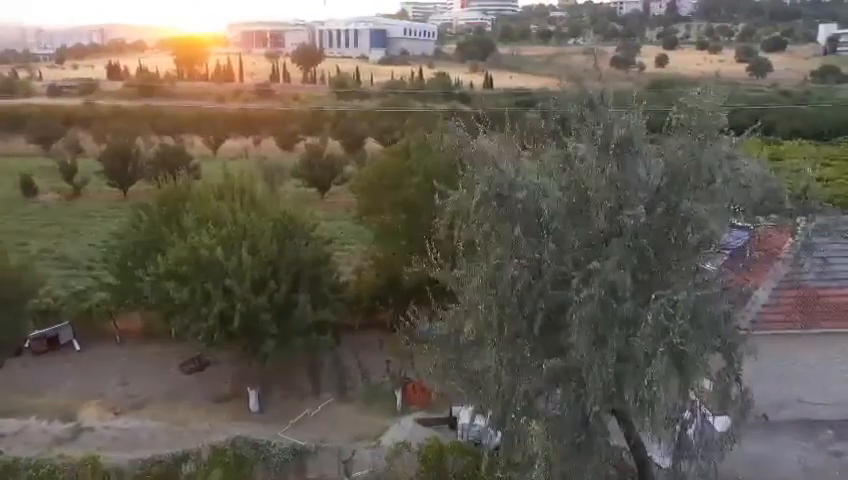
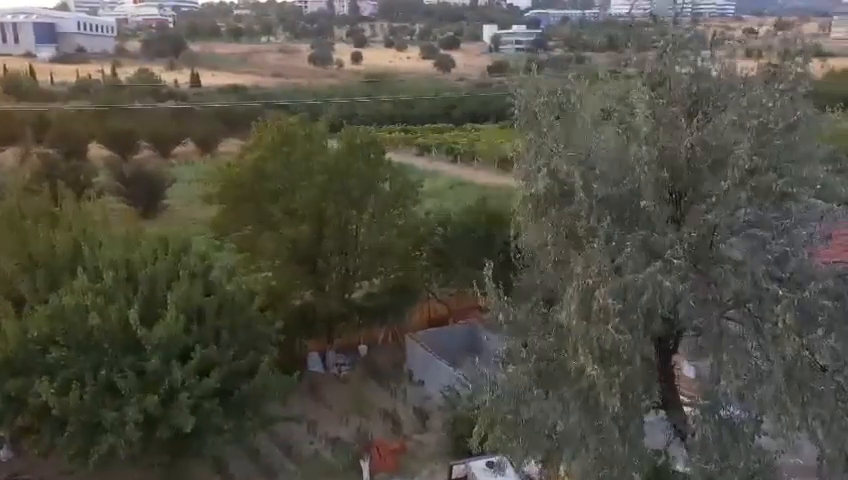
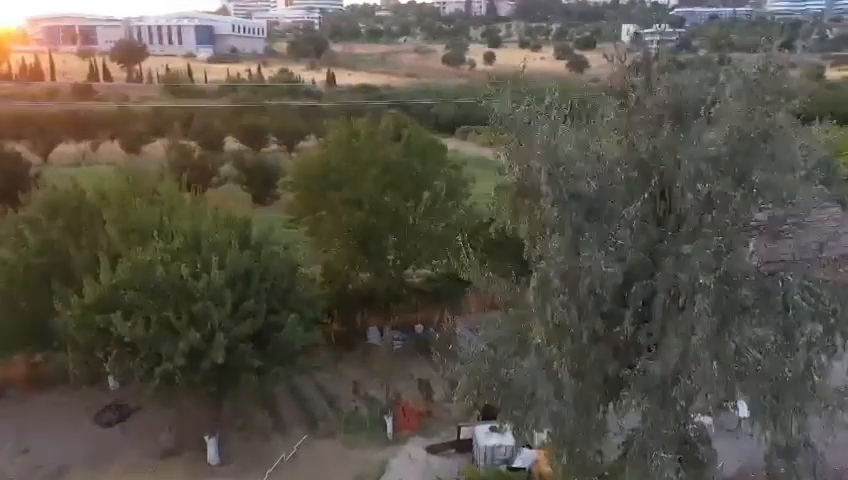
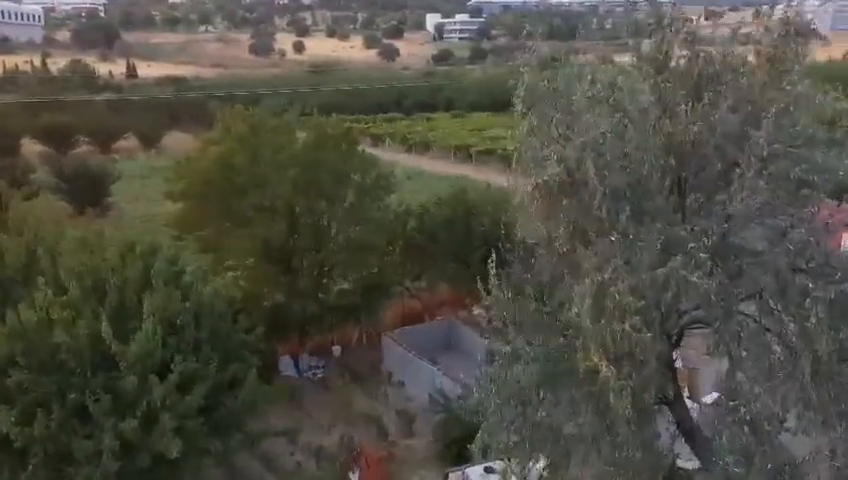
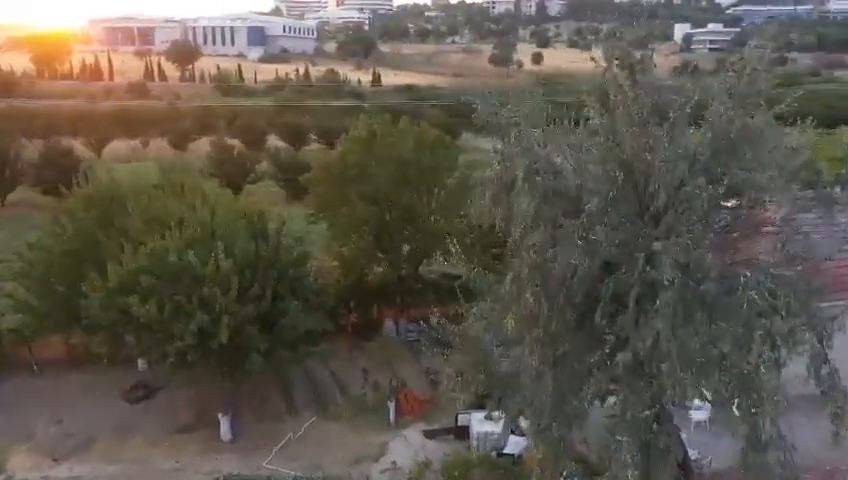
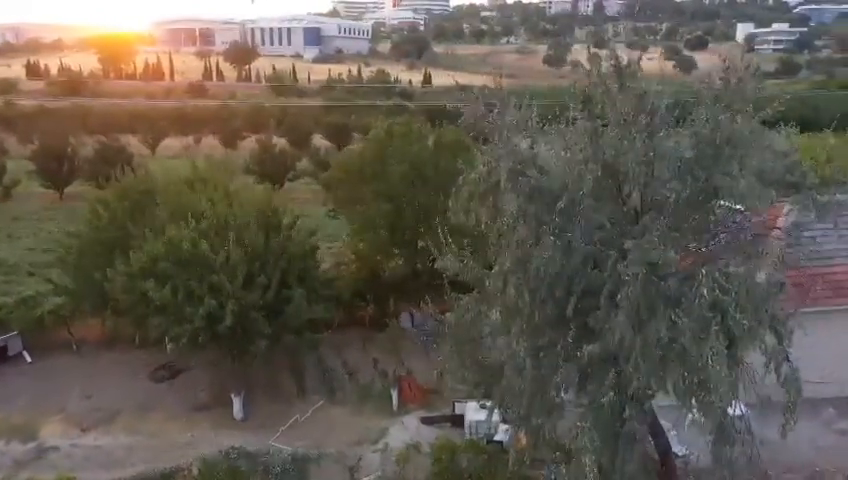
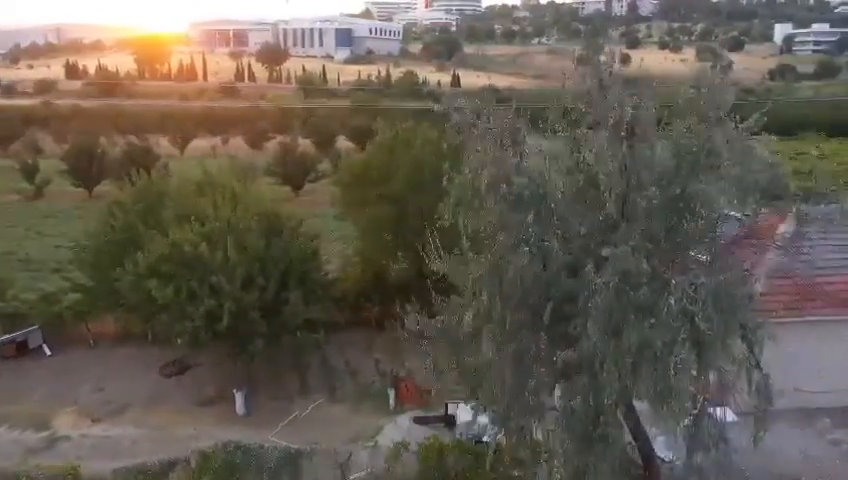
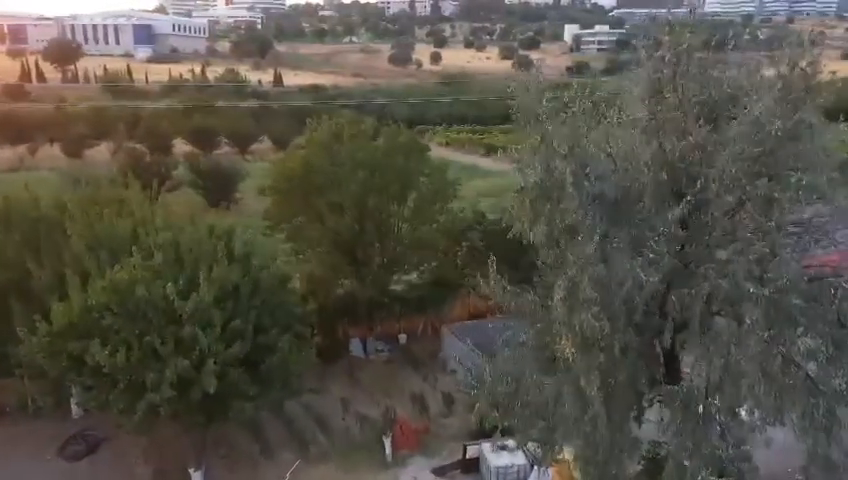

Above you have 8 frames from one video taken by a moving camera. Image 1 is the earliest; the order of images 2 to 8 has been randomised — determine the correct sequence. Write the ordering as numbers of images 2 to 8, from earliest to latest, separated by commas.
7, 6, 5, 3, 8, 2, 4
